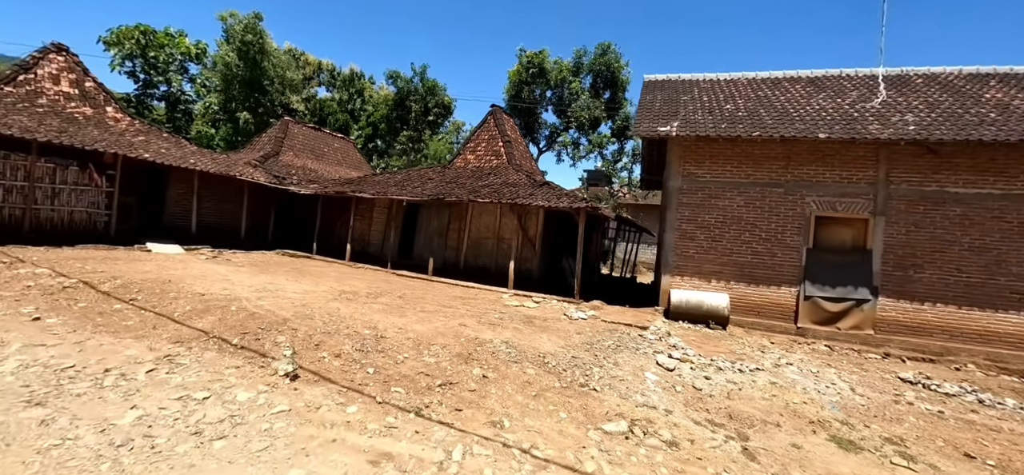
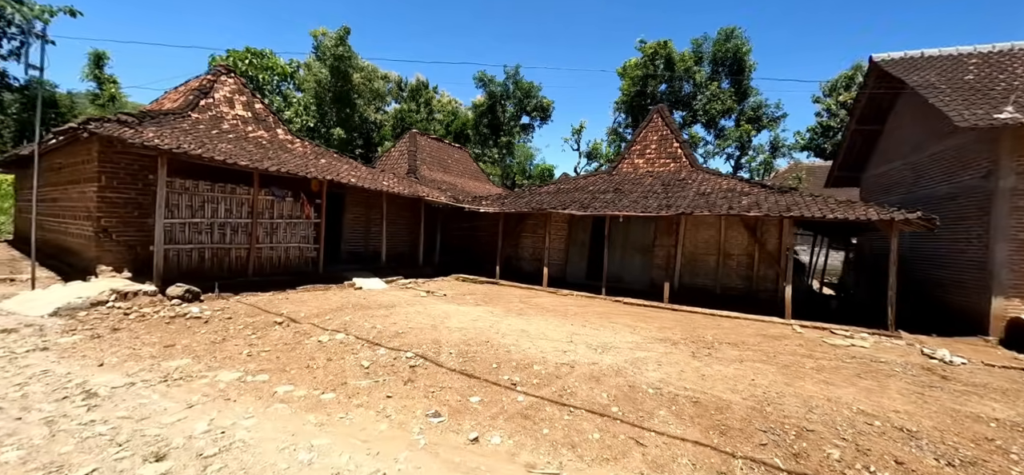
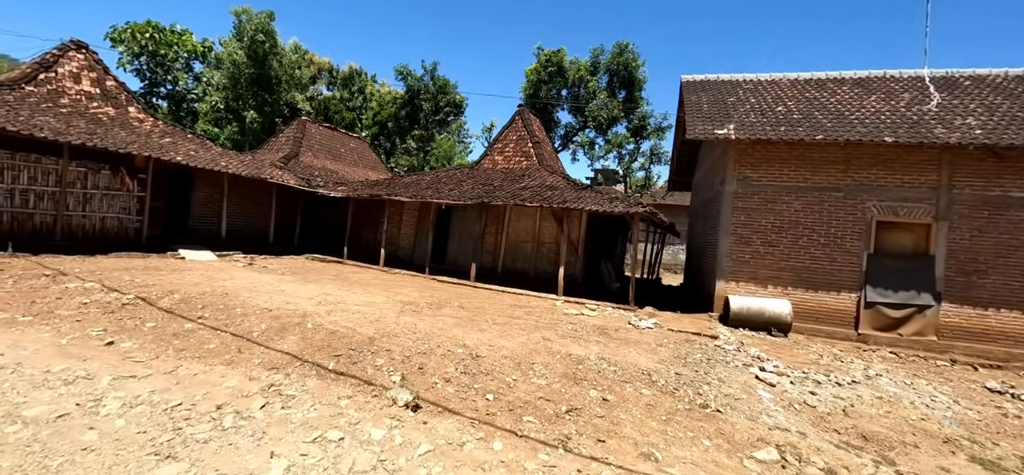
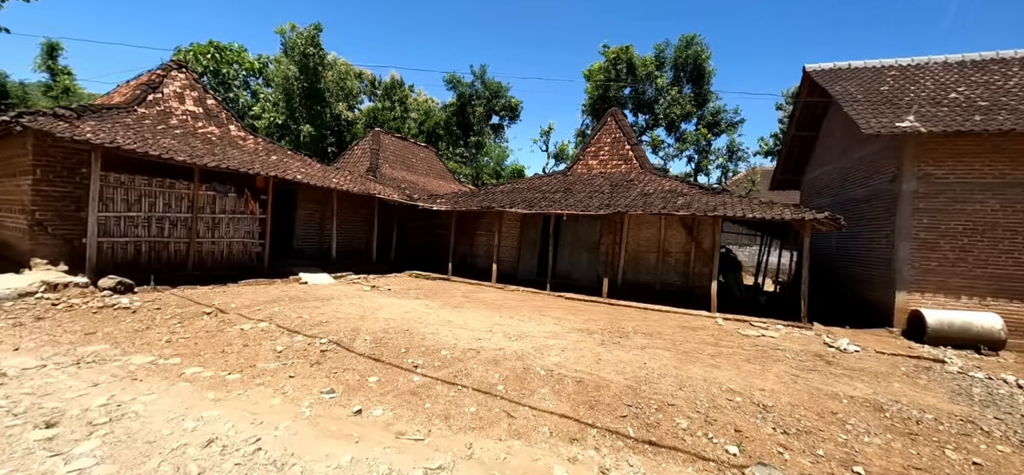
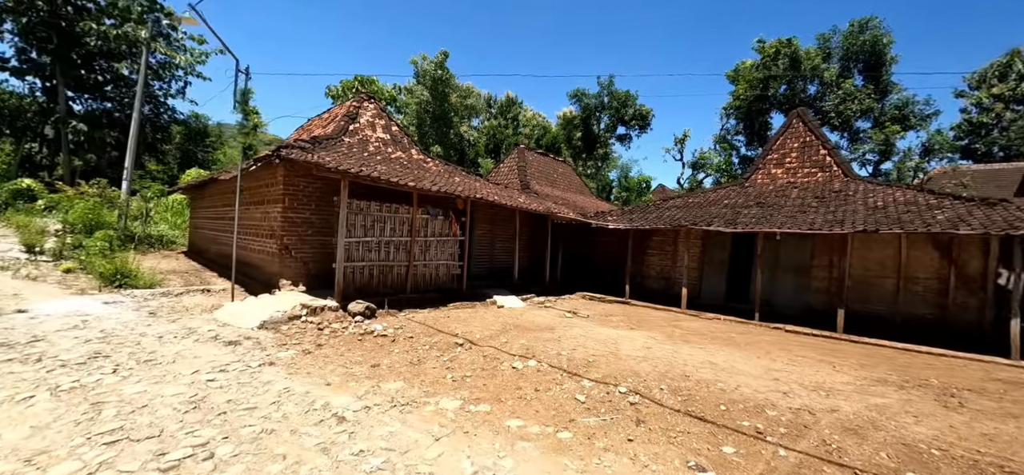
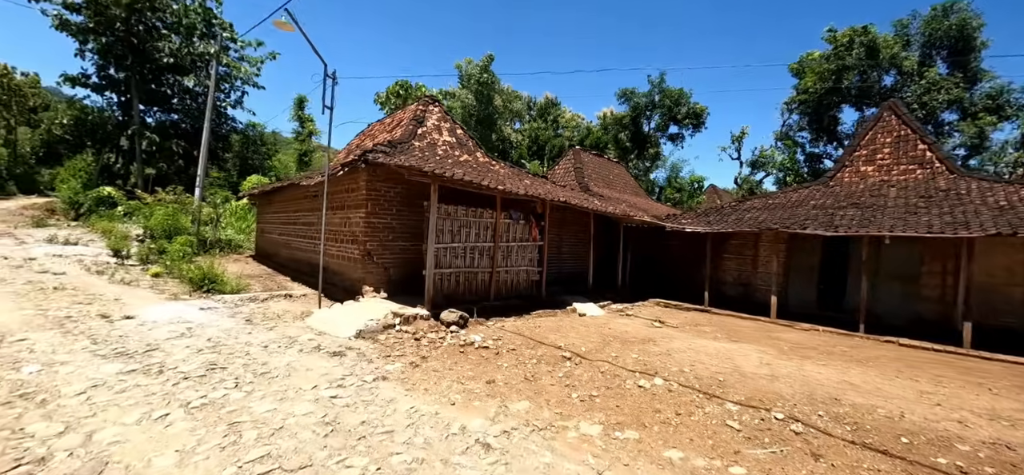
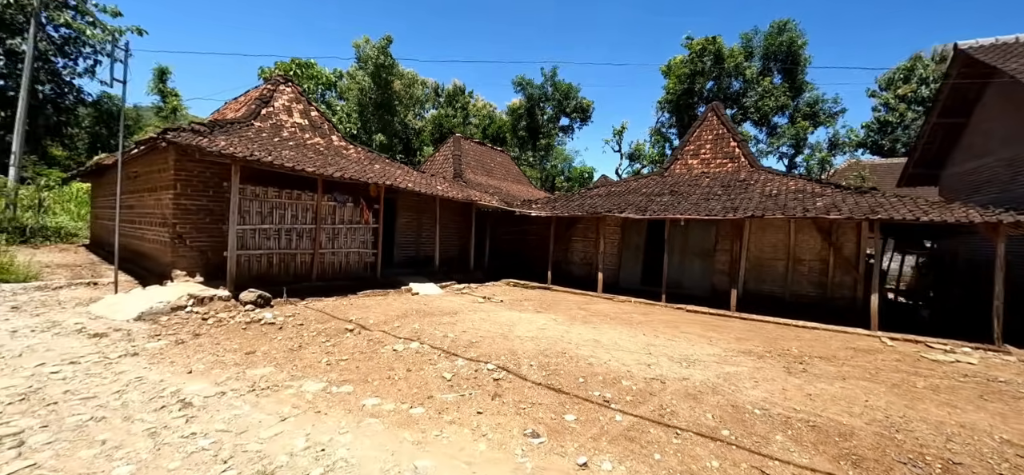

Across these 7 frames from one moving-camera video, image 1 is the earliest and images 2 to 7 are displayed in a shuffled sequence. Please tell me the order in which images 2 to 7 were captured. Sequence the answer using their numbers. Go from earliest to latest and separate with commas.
3, 4, 2, 7, 5, 6
